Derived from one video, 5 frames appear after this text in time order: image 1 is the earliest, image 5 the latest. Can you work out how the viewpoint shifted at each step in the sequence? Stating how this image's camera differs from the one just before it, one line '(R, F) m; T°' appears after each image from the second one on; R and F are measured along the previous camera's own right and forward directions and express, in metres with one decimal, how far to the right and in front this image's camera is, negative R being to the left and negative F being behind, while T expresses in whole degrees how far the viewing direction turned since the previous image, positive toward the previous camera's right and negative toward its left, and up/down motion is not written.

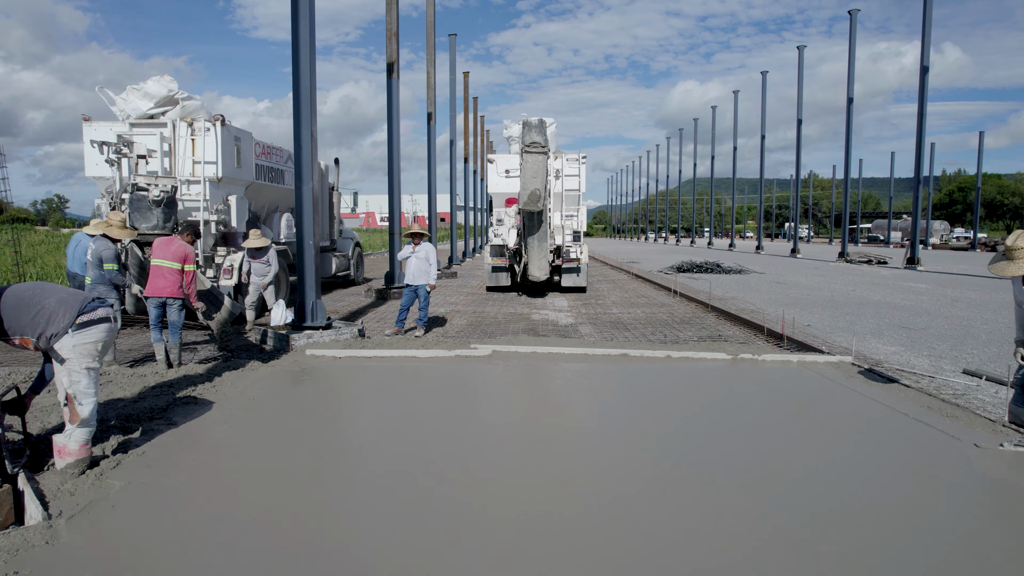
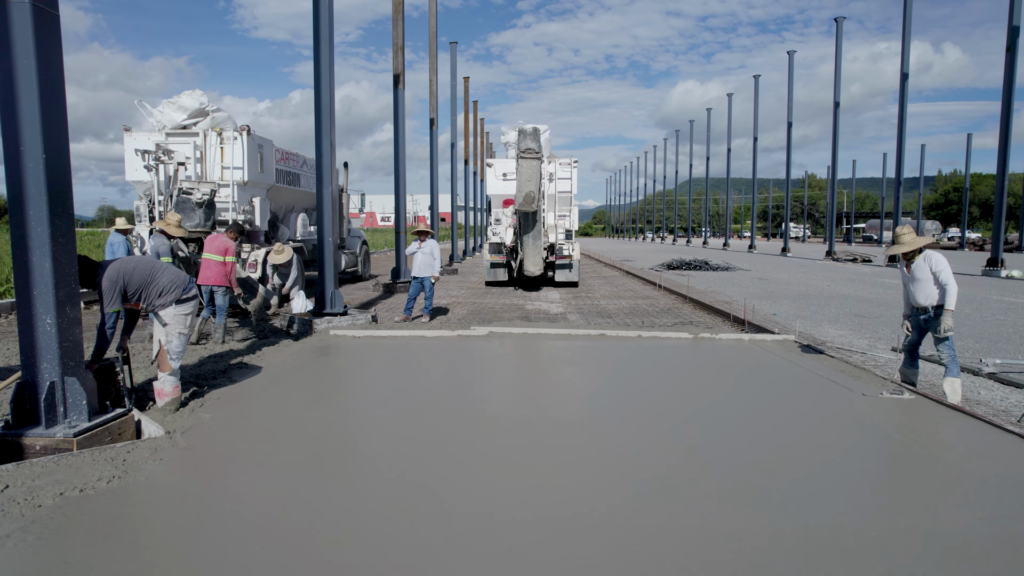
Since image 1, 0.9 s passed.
(+0.1, -1.2) m; 0°
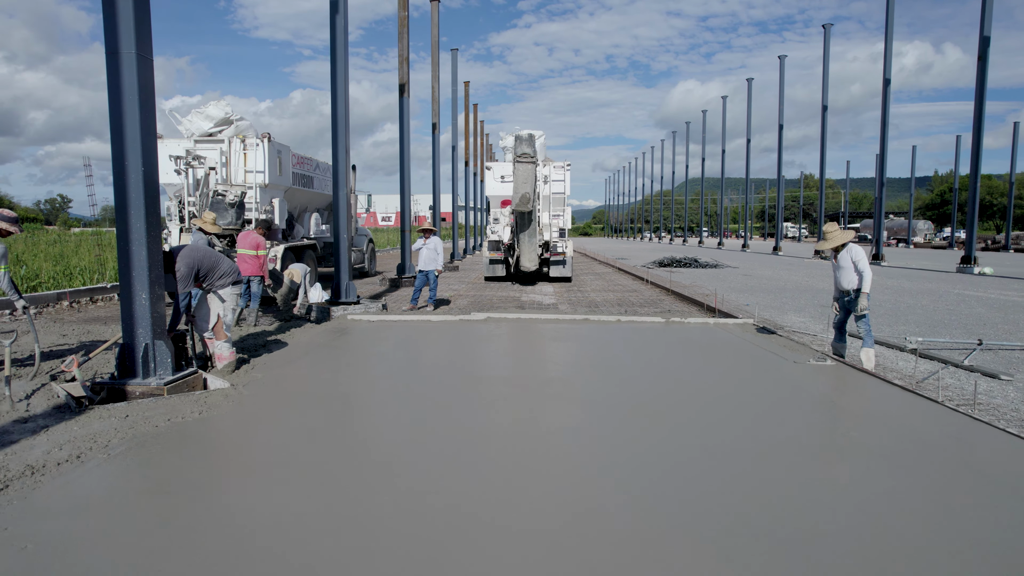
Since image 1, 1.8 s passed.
(+0.1, -1.2) m; 0°
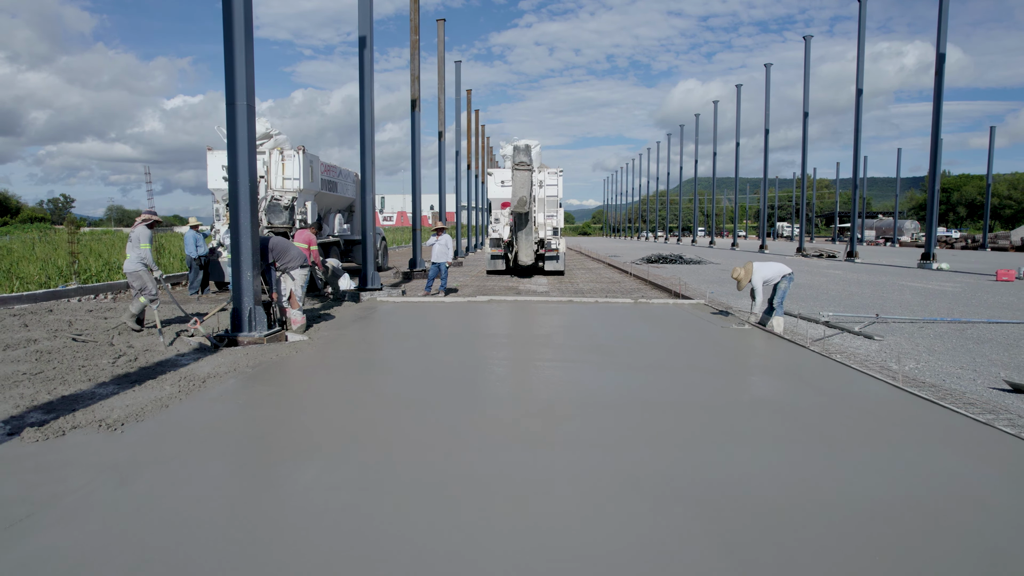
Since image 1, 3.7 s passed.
(0.0, -2.2) m; 0°
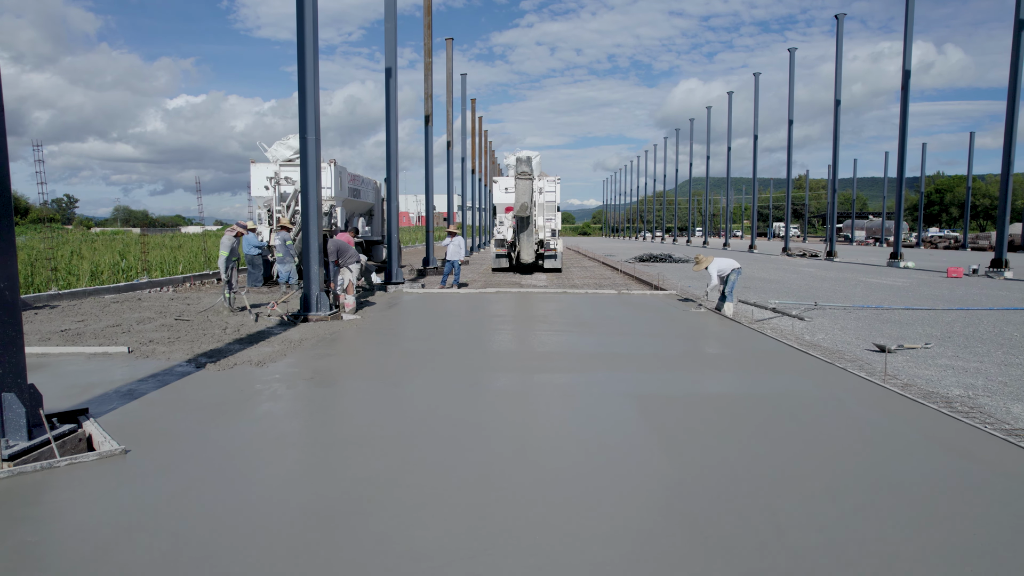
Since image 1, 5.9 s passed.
(0.0, -2.2) m; 0°
